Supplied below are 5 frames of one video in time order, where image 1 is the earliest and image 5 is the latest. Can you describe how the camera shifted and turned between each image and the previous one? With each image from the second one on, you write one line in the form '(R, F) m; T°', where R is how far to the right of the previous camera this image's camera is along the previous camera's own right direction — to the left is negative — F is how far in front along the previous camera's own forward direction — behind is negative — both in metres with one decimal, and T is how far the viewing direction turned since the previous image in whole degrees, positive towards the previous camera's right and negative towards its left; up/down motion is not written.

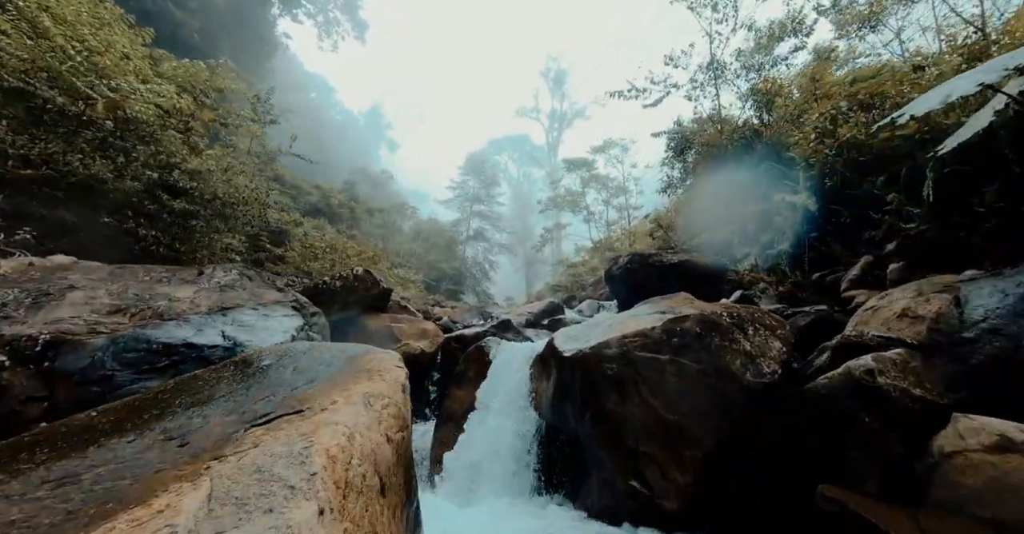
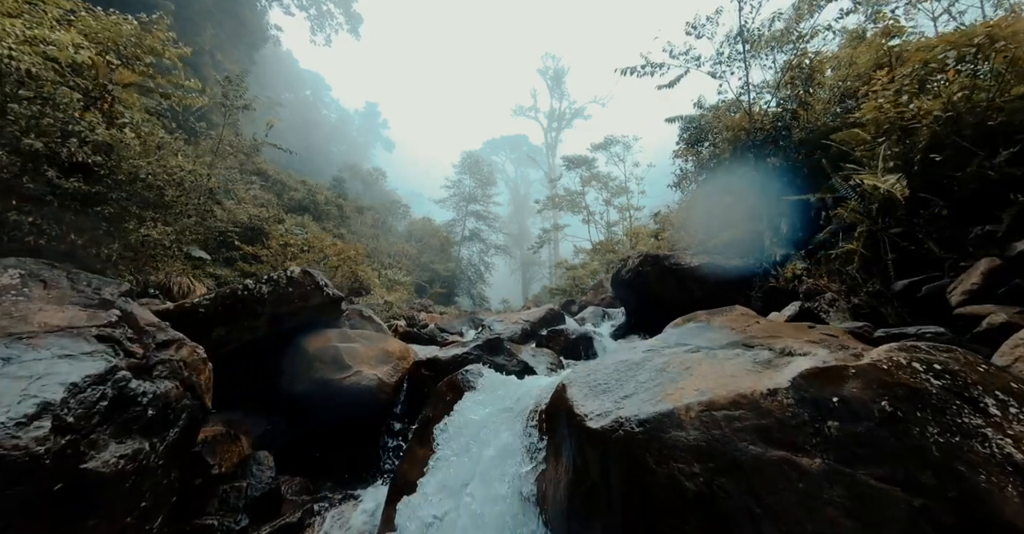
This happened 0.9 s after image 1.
(0.0, +1.2) m; 0°
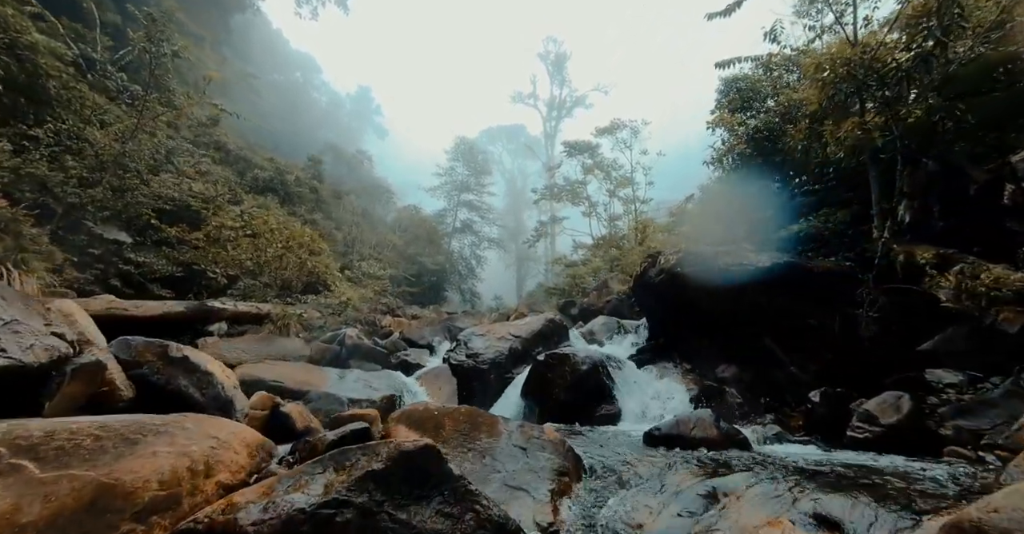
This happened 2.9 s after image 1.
(+0.1, +2.5) m; +1°
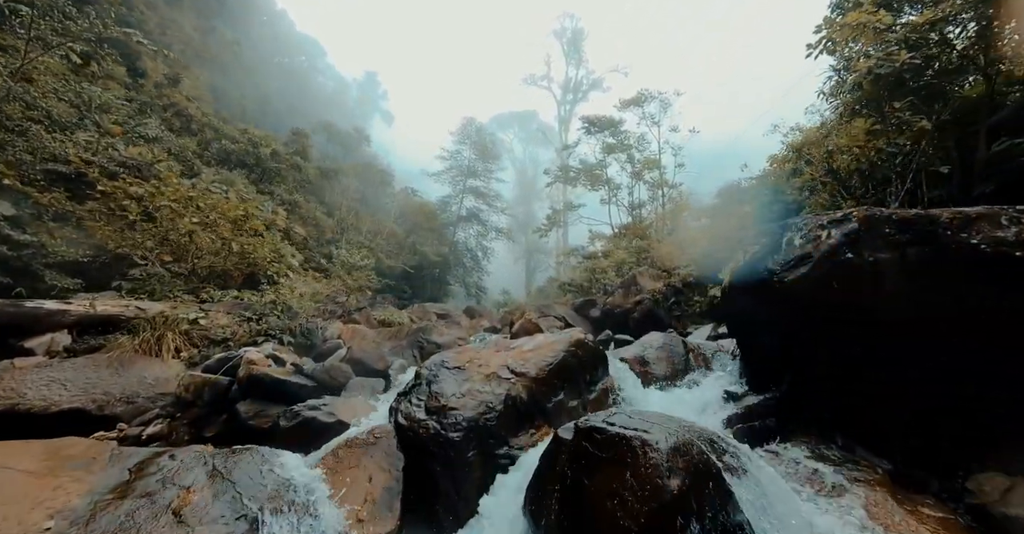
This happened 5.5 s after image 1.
(+0.1, +3.2) m; -1°
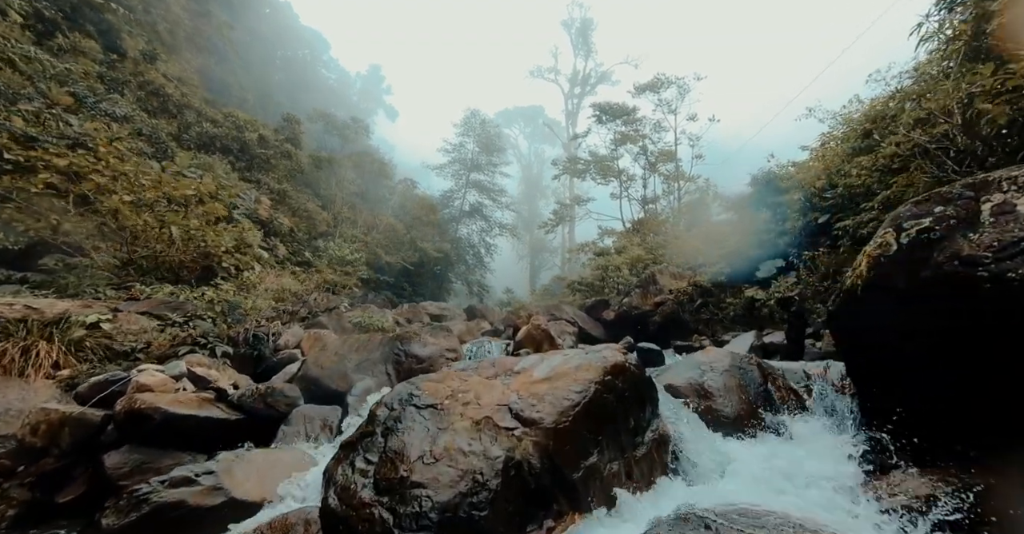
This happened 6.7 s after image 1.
(0.0, +1.6) m; -1°
